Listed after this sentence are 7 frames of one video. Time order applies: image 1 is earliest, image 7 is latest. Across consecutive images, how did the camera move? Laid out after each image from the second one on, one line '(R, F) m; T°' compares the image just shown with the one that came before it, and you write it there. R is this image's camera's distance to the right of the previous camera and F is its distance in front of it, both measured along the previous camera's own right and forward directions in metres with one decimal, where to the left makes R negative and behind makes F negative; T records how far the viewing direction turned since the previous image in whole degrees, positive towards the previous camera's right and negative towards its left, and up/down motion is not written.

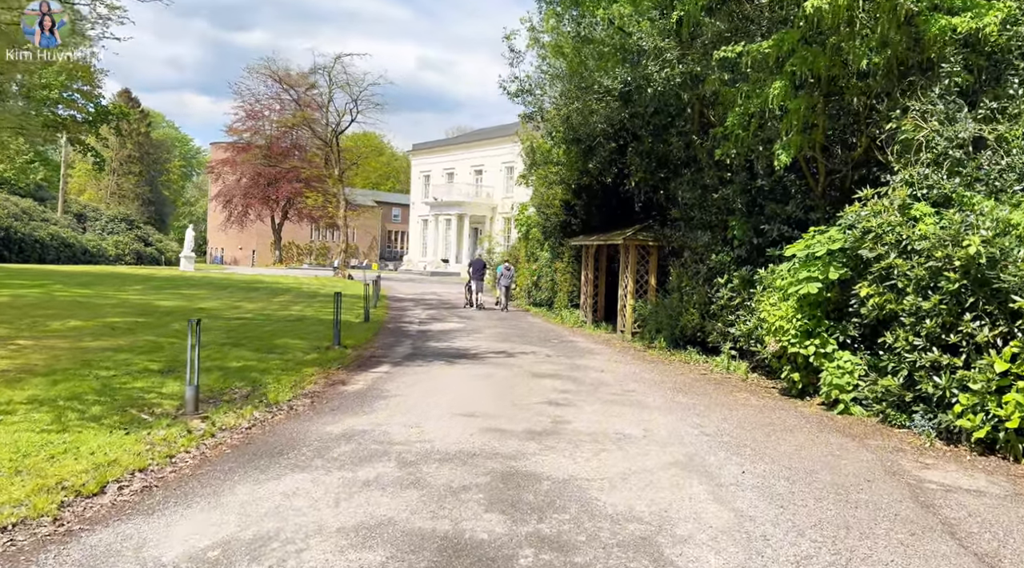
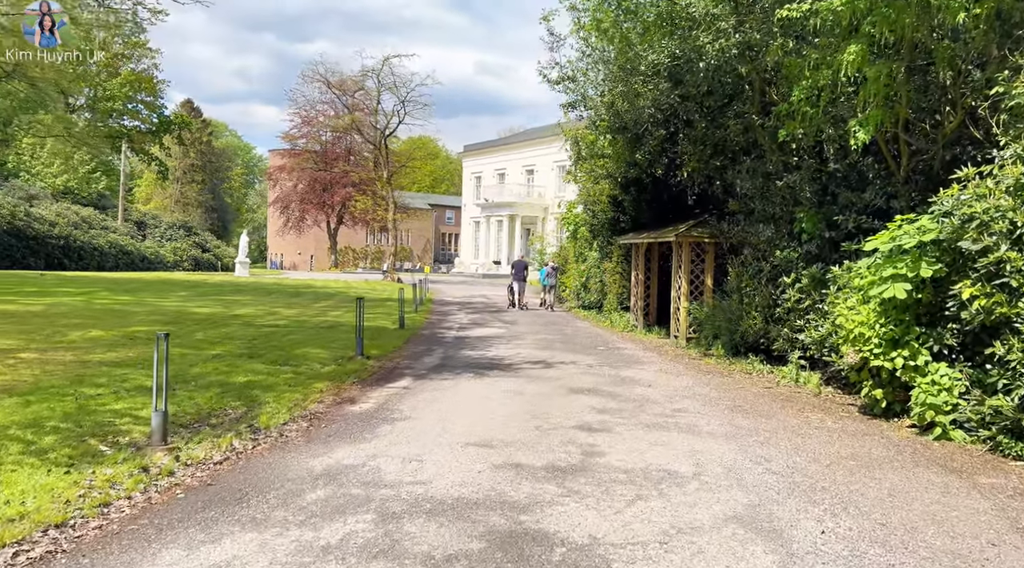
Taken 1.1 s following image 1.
(+0.3, +1.4) m; -4°
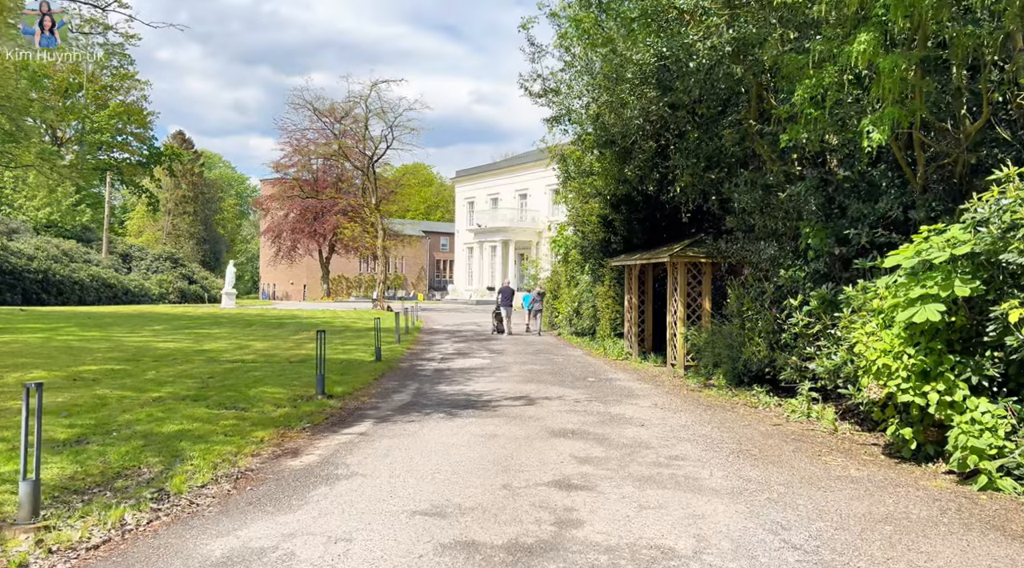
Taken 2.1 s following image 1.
(+0.3, +1.3) m; 0°
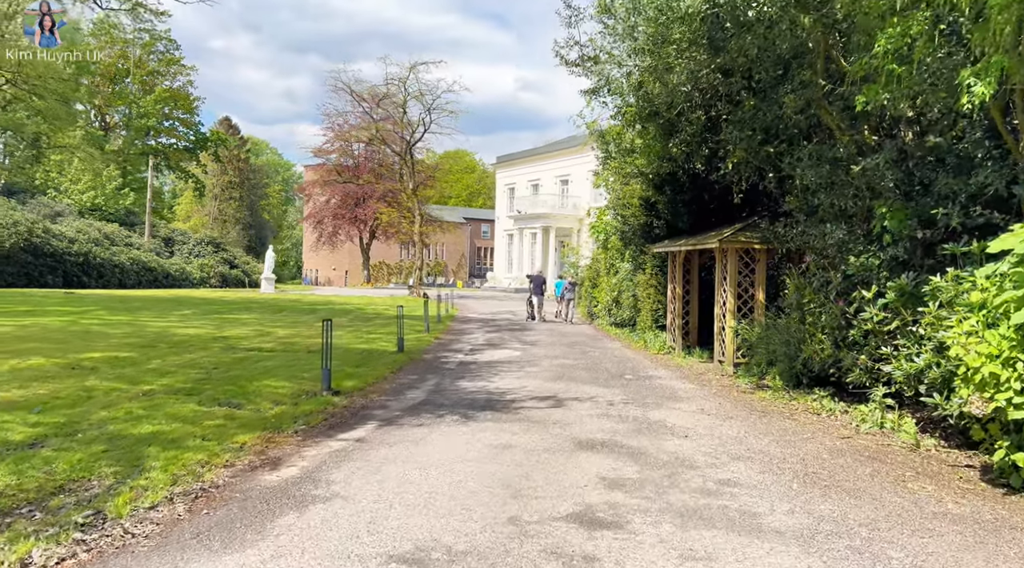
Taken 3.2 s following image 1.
(+0.2, +1.3) m; -3°
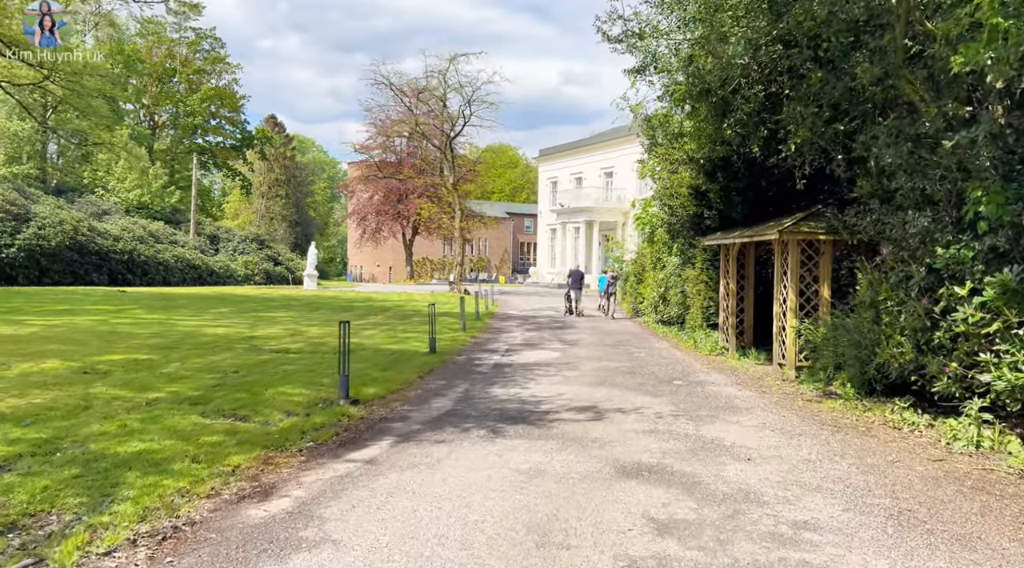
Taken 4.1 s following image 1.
(+0.1, +1.1) m; -3°
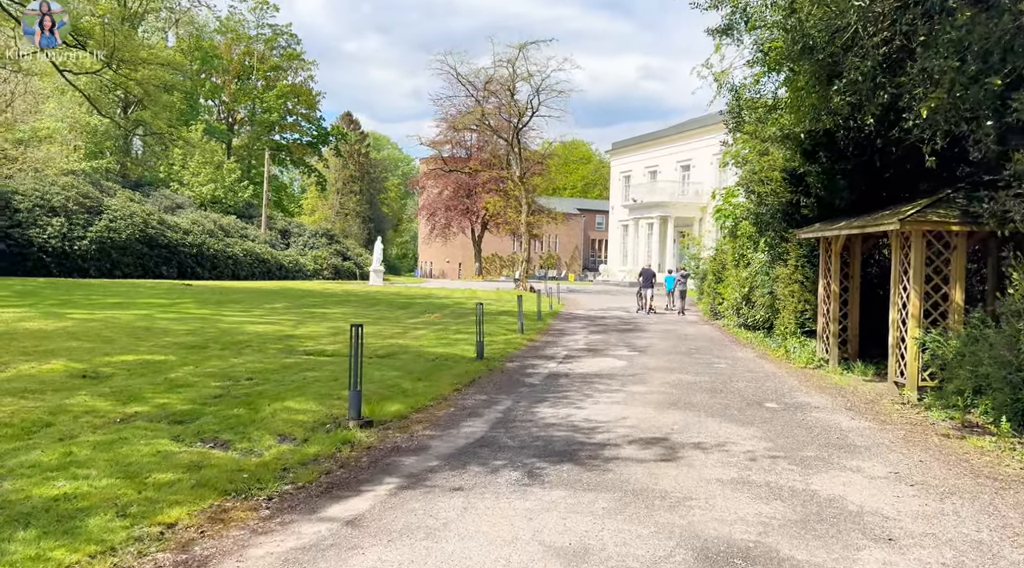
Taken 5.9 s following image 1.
(+0.2, +1.9) m; -5°
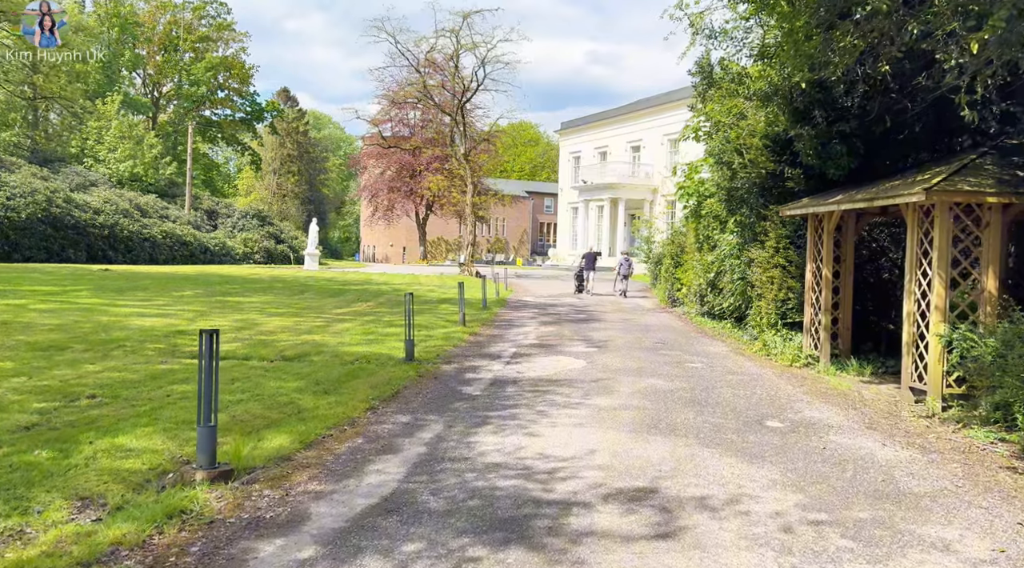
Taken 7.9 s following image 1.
(+0.1, +2.3) m; +4°
